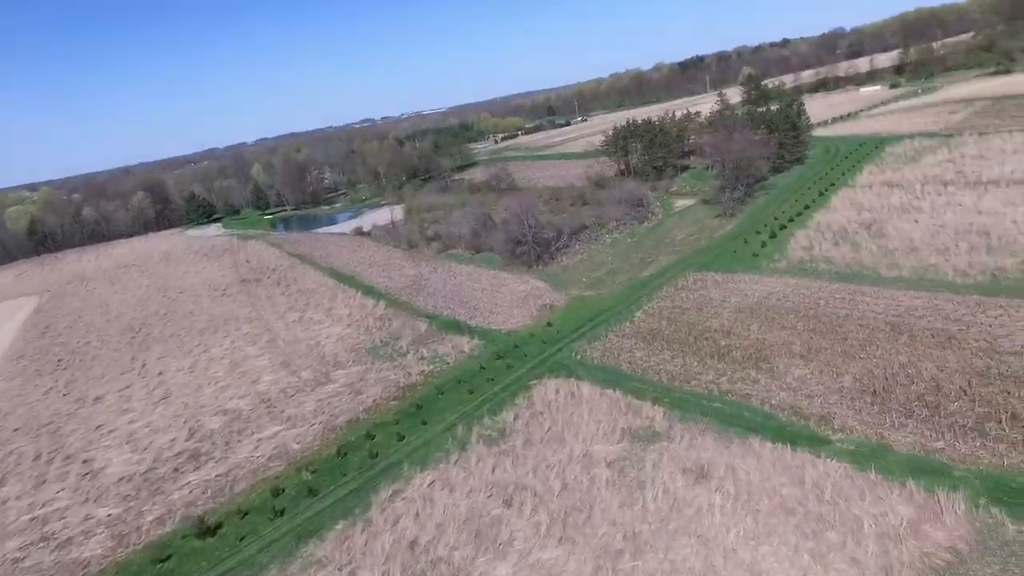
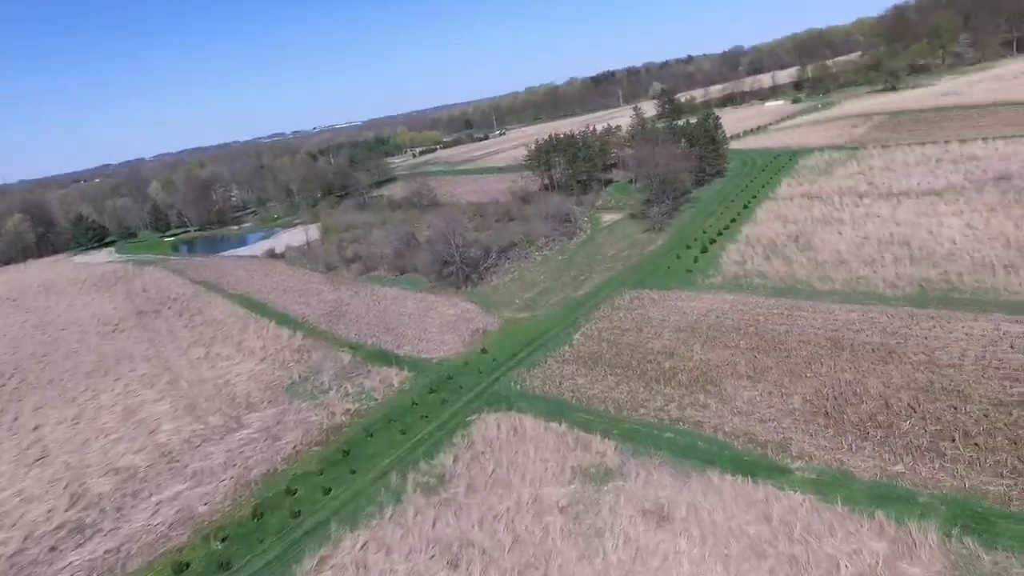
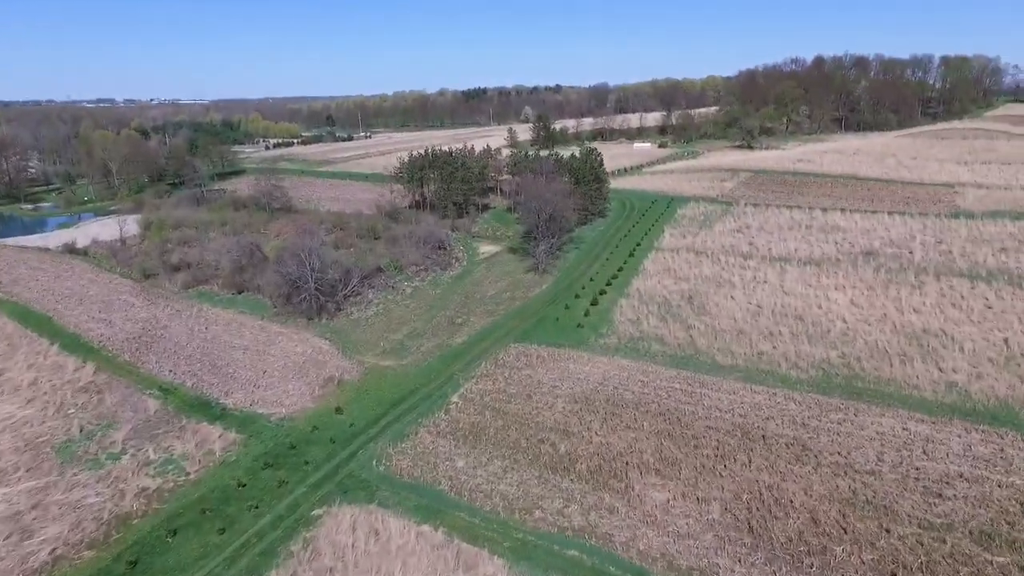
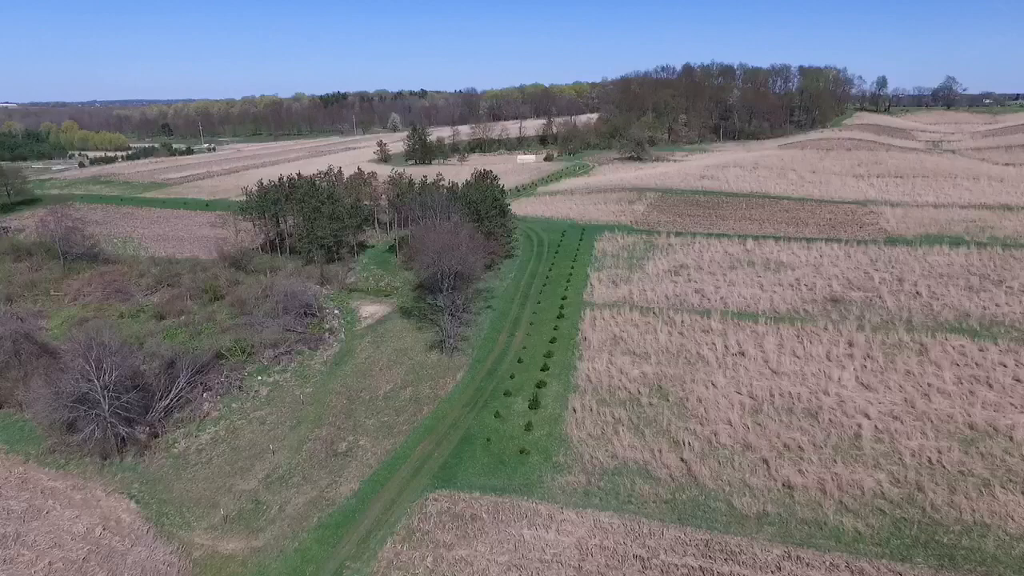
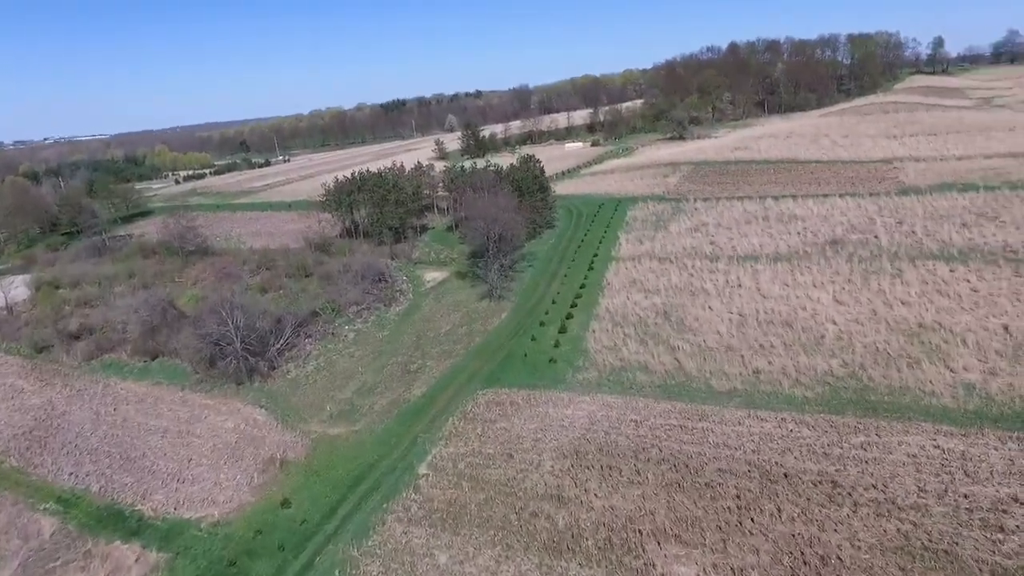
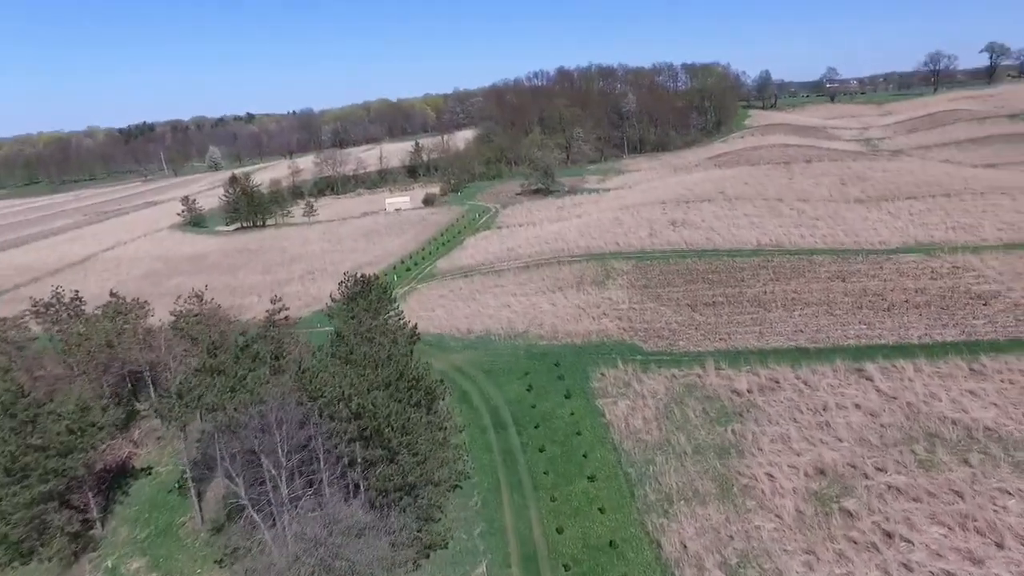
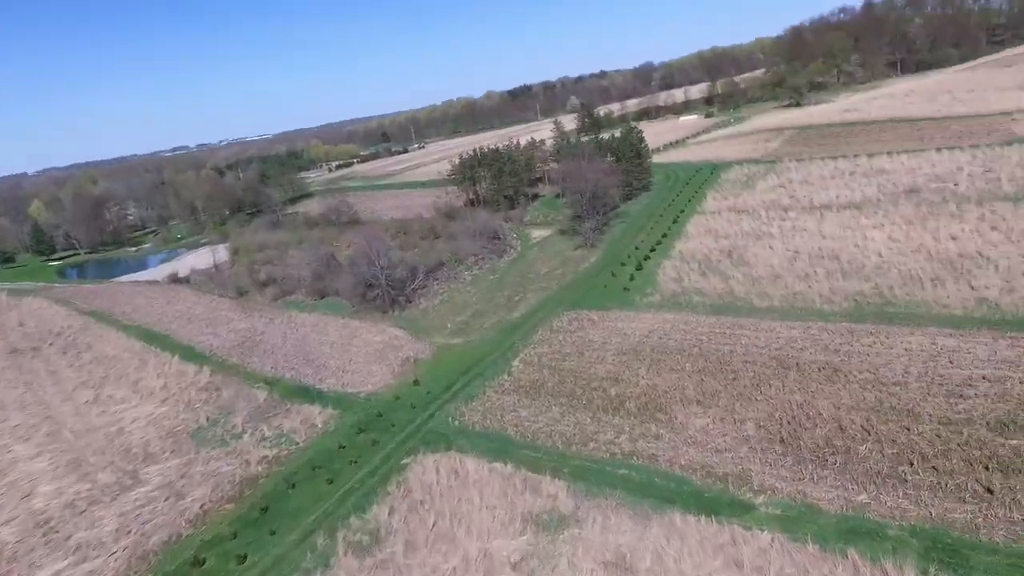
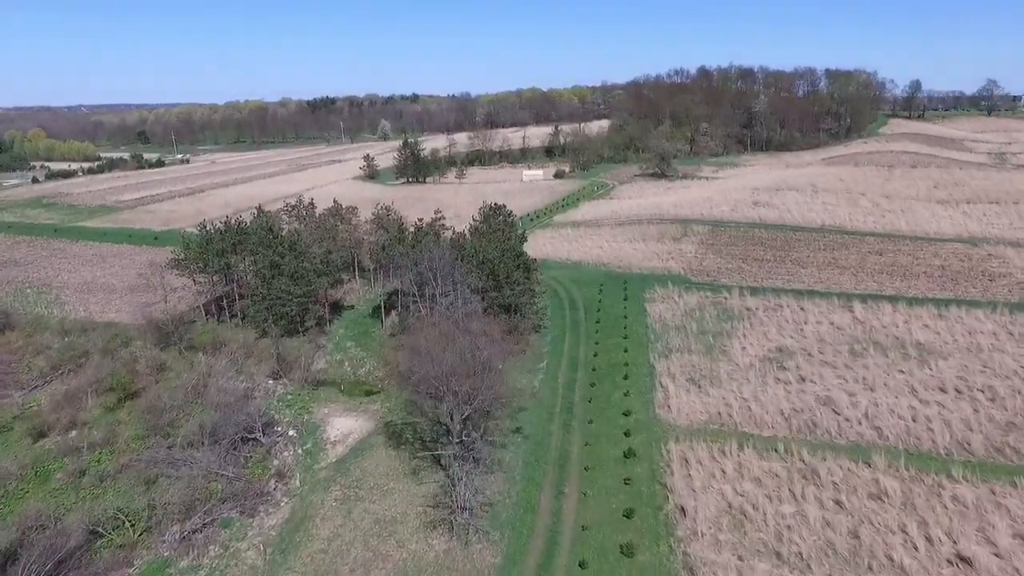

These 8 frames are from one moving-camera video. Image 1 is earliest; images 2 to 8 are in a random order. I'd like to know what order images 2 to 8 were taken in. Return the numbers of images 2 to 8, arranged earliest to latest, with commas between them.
2, 7, 3, 5, 4, 8, 6
